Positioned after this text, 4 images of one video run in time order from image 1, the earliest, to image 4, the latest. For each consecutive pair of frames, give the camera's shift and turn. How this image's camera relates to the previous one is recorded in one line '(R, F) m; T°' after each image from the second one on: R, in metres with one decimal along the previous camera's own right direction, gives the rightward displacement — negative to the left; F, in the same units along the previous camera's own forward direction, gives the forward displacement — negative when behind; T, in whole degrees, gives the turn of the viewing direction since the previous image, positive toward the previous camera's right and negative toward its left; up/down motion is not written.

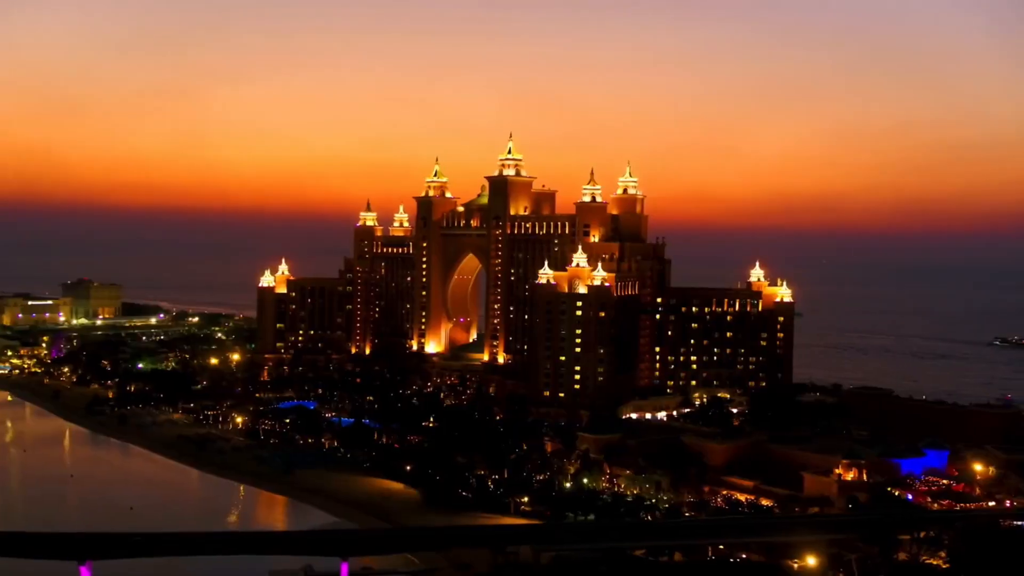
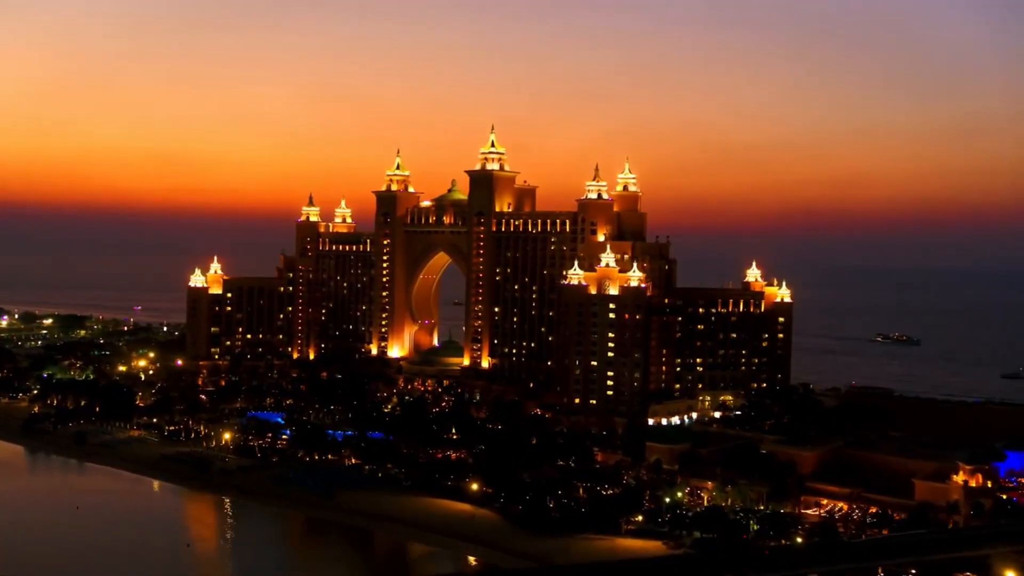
(-13.2, +5.2) m; +11°
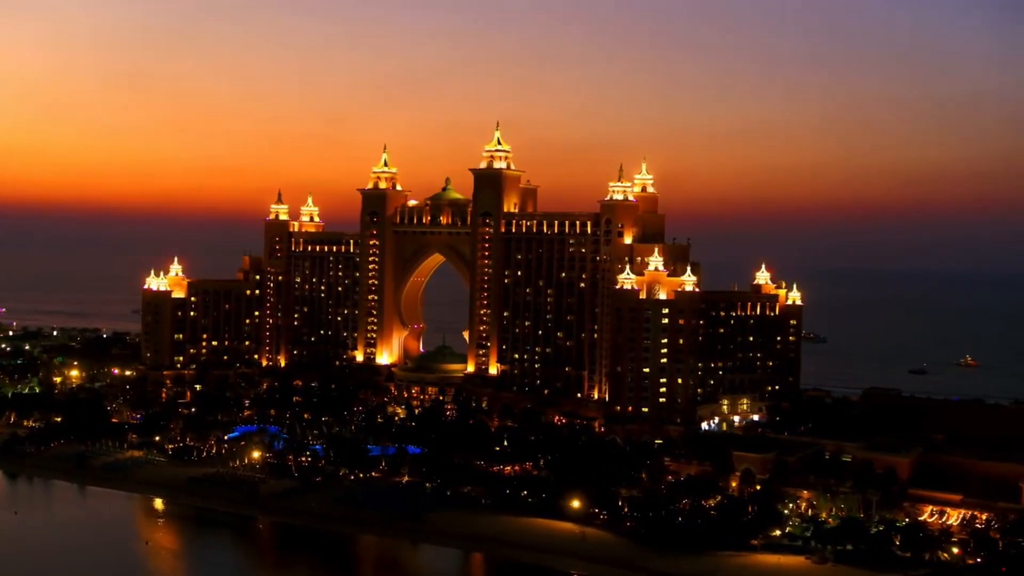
(-12.5, +3.7) m; +9°
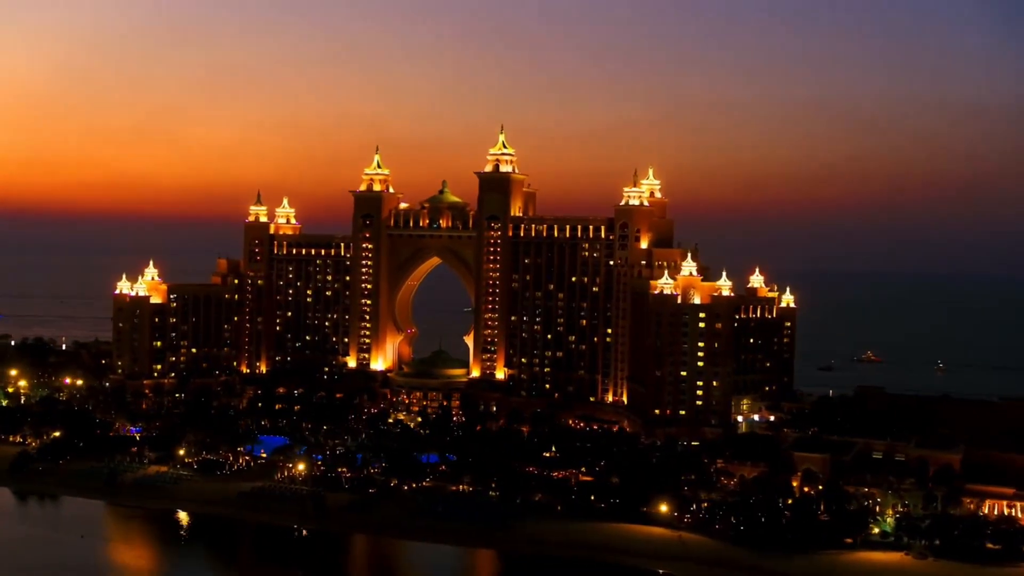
(-11.2, +1.1) m; +8°
